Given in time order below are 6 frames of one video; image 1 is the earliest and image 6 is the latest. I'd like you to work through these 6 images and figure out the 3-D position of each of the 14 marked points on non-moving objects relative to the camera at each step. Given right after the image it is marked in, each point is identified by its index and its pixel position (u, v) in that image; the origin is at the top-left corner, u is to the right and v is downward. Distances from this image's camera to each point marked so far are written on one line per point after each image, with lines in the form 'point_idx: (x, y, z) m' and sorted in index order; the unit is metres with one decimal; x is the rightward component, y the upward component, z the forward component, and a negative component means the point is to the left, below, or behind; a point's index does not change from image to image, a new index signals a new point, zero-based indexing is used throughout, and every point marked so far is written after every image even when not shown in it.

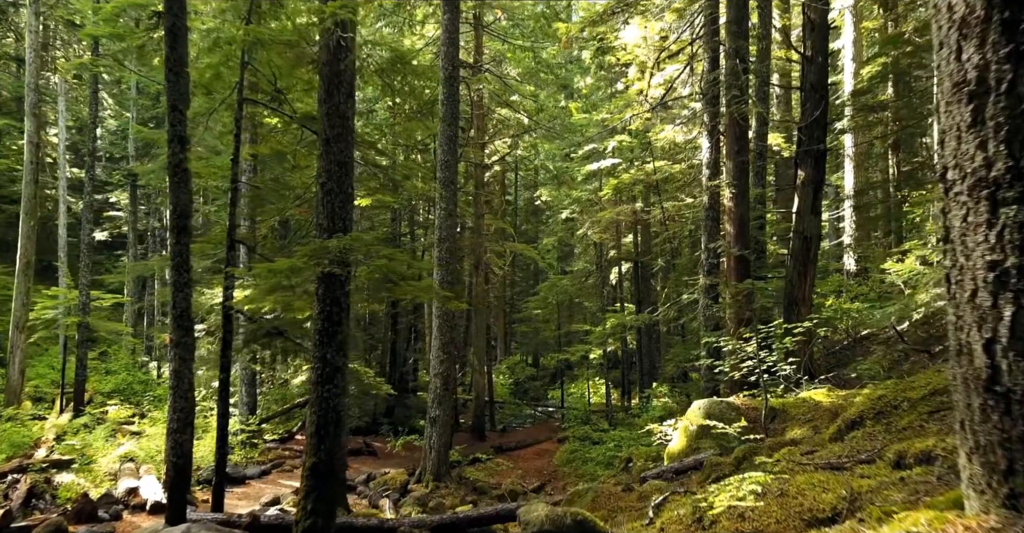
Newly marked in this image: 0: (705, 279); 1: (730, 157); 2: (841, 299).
0: (+3.5, -0.2, +15.1) m
1: (+3.8, +1.9, +14.4) m
2: (+7.8, -0.8, +19.9) m
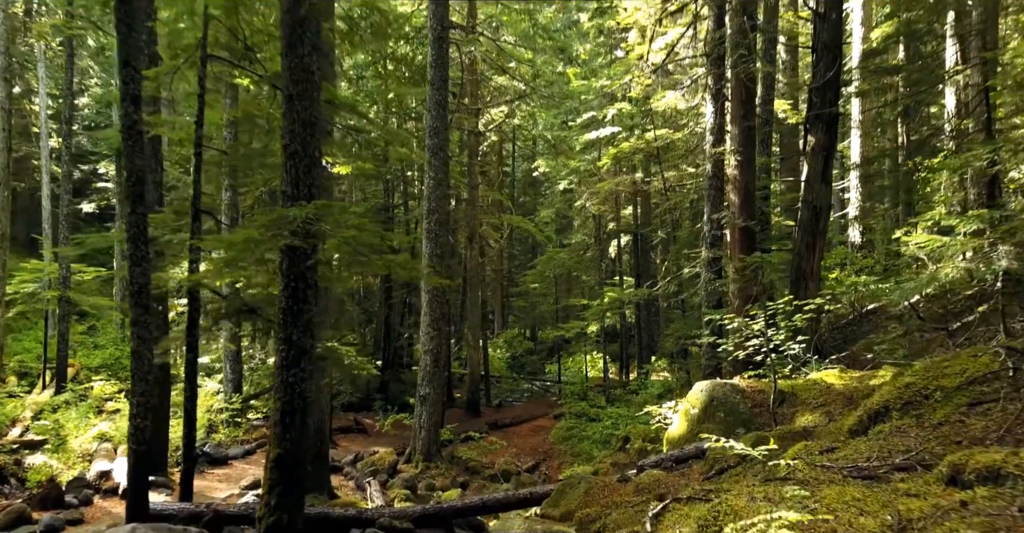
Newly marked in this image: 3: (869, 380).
0: (+3.4, +0.2, +14.3) m
1: (+3.6, +2.4, +13.6) m
2: (+7.7, -0.1, +19.1) m
3: (+3.8, -1.2, +8.8) m
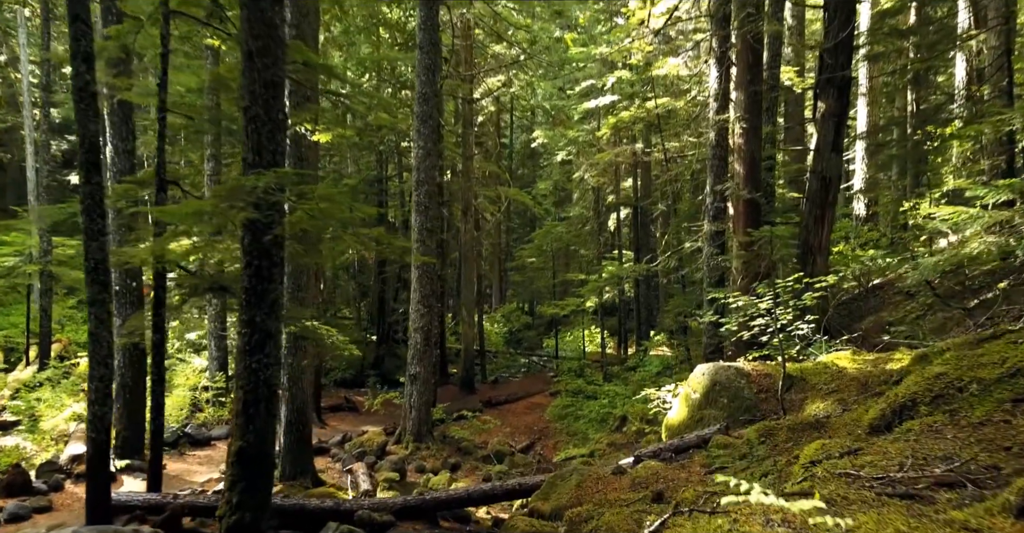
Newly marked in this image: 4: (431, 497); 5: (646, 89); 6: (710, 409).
0: (+3.2, +0.7, +13.6) m
1: (+3.5, +2.8, +12.8) m
2: (+7.5, +0.4, +18.5) m
3: (+3.7, -1.0, +8.1) m
4: (-0.9, -2.5, +8.9) m
5: (+3.1, +4.1, +19.1) m
6: (+2.0, -1.5, +8.6) m
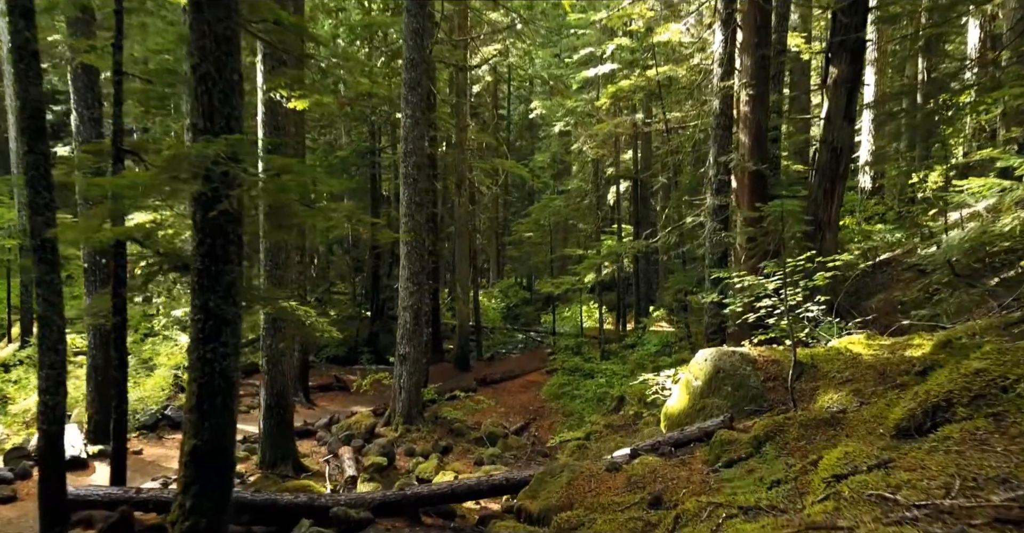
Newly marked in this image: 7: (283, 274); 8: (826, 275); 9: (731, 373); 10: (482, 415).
0: (+3.1, +1.0, +12.9) m
1: (+3.4, +3.1, +12.0) m
2: (+7.4, +1.0, +17.8) m
3: (+3.5, -0.8, +7.5) m
4: (-1.0, -2.2, +8.3) m
5: (+2.9, +4.6, +18.2) m
6: (+1.9, -1.3, +8.0) m
7: (-3.1, -0.1, +11.4) m
8: (+3.2, -0.1, +8.6) m
9: (+2.1, -1.0, +8.0) m
10: (-0.6, -3.2, +17.7) m
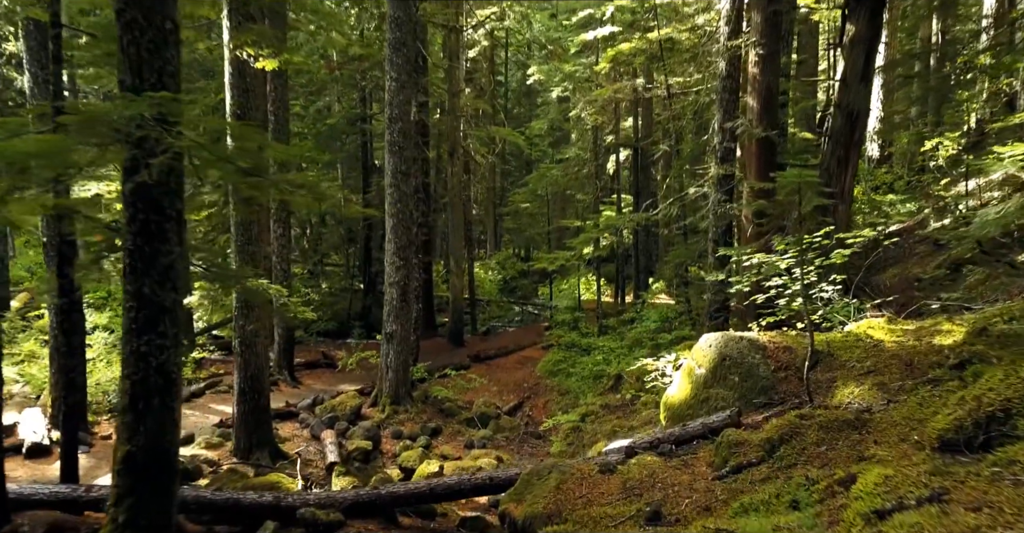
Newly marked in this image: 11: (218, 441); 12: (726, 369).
0: (+3.0, +1.4, +12.1) m
1: (+3.3, +3.5, +11.1) m
2: (+7.3, +1.5, +16.9) m
3: (+3.4, -0.6, +6.7) m
4: (-1.1, -2.0, +7.6) m
5: (+2.8, +5.2, +17.3) m
6: (+1.8, -1.1, +7.2) m
7: (-3.3, +0.2, +10.6) m
8: (+3.1, +0.1, +7.8) m
9: (+2.0, -0.8, +7.2) m
10: (-0.8, -2.6, +17.1) m
11: (-4.0, -2.4, +11.2) m
12: (+1.9, -0.9, +7.3) m
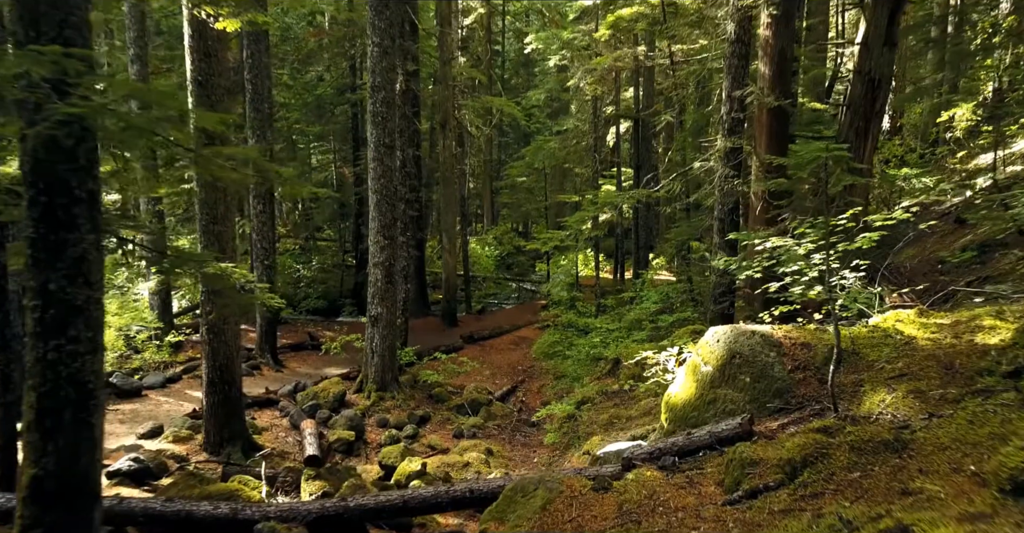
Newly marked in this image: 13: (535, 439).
0: (+2.9, +1.7, +11.2) m
1: (+3.2, +3.7, +10.2) m
2: (+7.2, +2.0, +16.0) m
3: (+3.3, -0.5, +5.9) m
4: (-1.2, -1.9, +6.8) m
5: (+2.7, +5.6, +16.3) m
6: (+1.7, -1.0, +6.5) m
7: (-3.4, +0.5, +9.8) m
8: (+3.0, +0.3, +7.0) m
9: (+1.8, -0.7, +6.4) m
10: (-0.9, -2.2, +16.3) m
11: (-4.1, -2.1, +10.5) m
12: (+1.7, -0.8, +6.5) m
13: (+0.3, -2.6, +12.6) m
